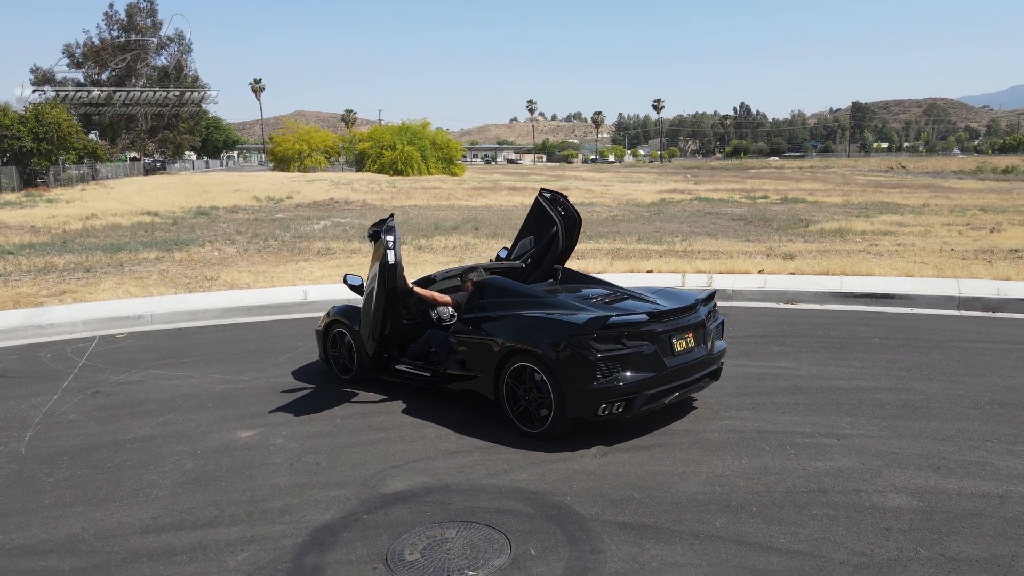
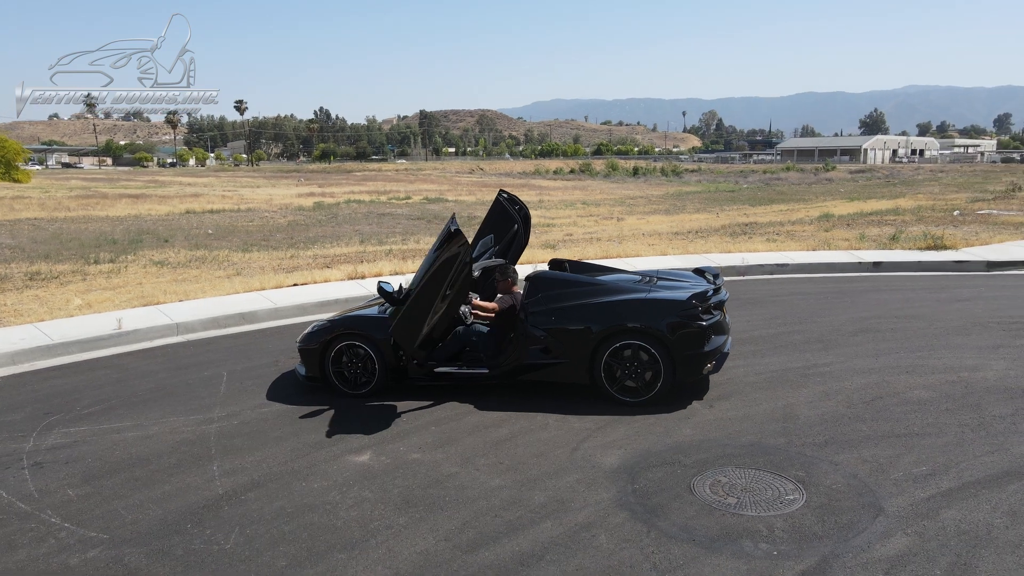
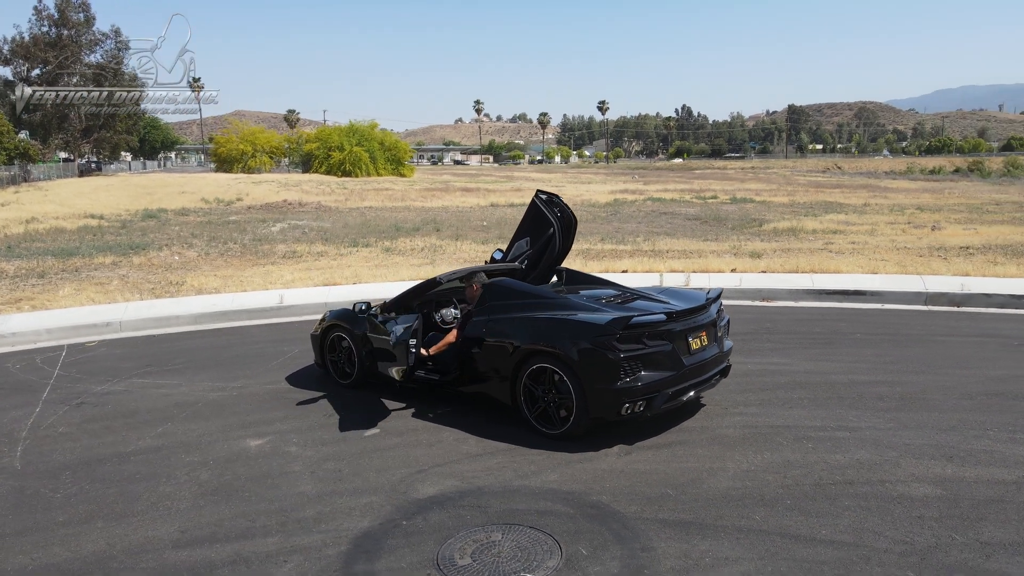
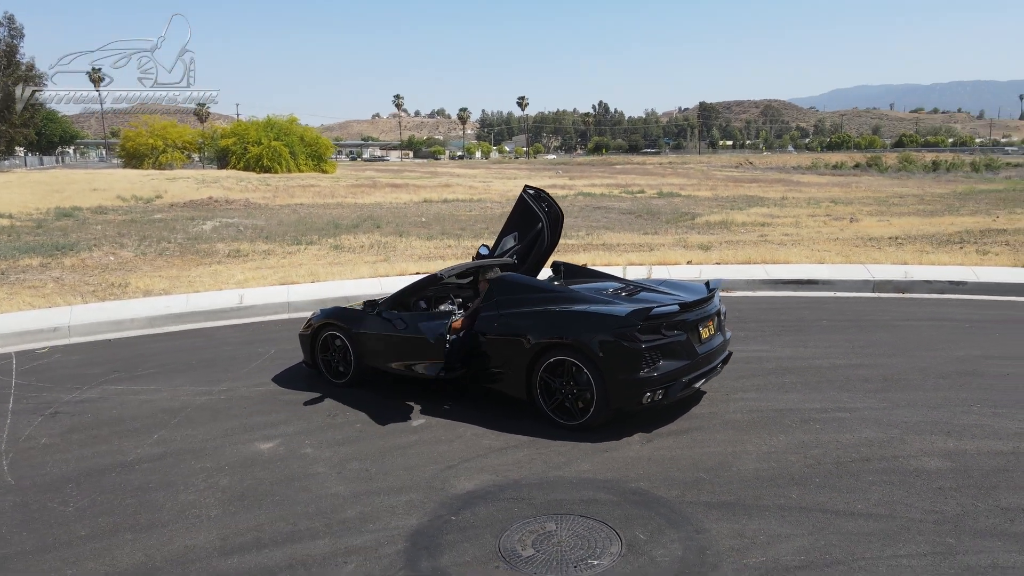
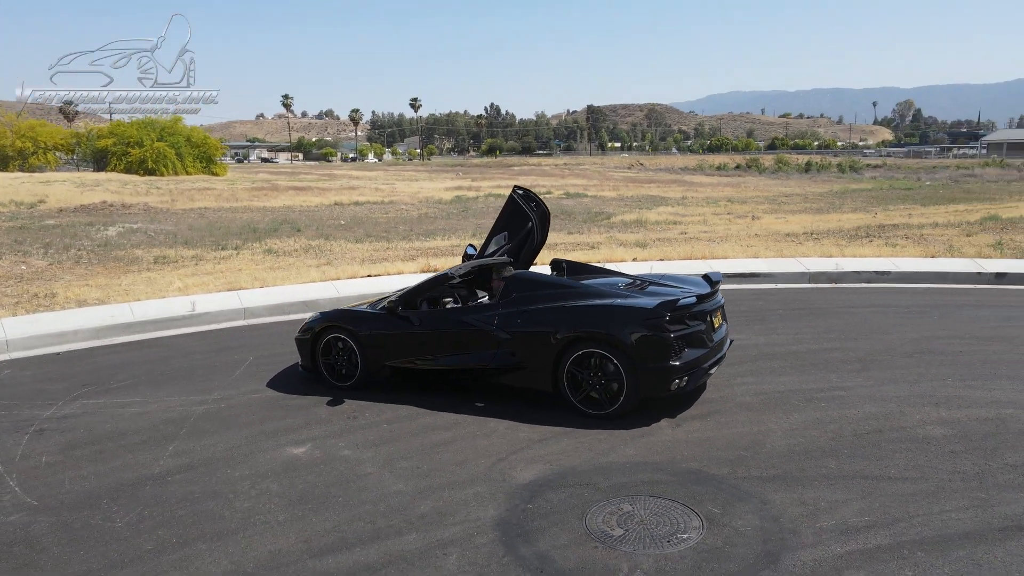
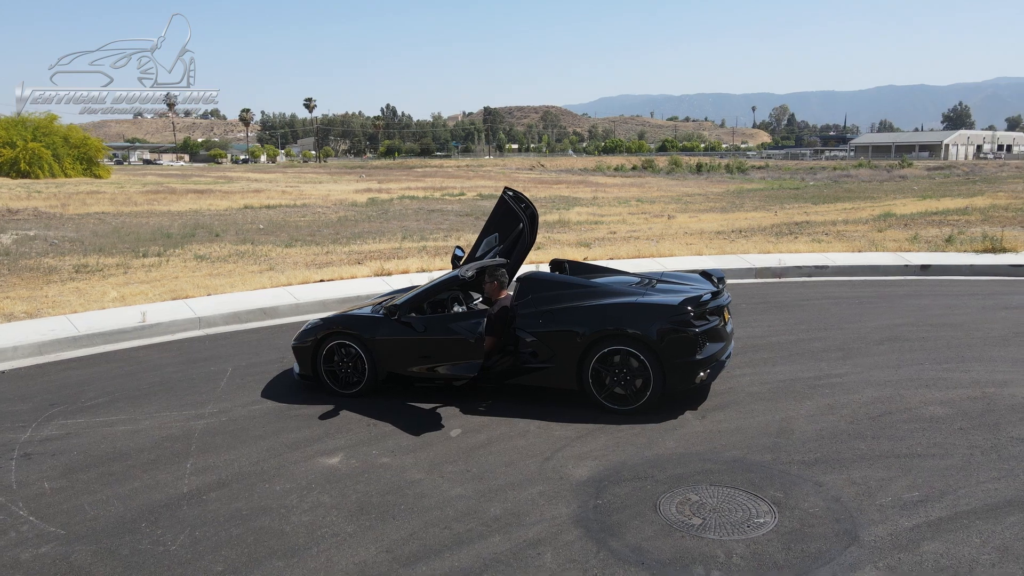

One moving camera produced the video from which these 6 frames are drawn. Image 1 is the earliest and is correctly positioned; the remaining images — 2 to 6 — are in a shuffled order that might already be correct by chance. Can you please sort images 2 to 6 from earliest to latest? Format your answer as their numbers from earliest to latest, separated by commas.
3, 4, 5, 6, 2
